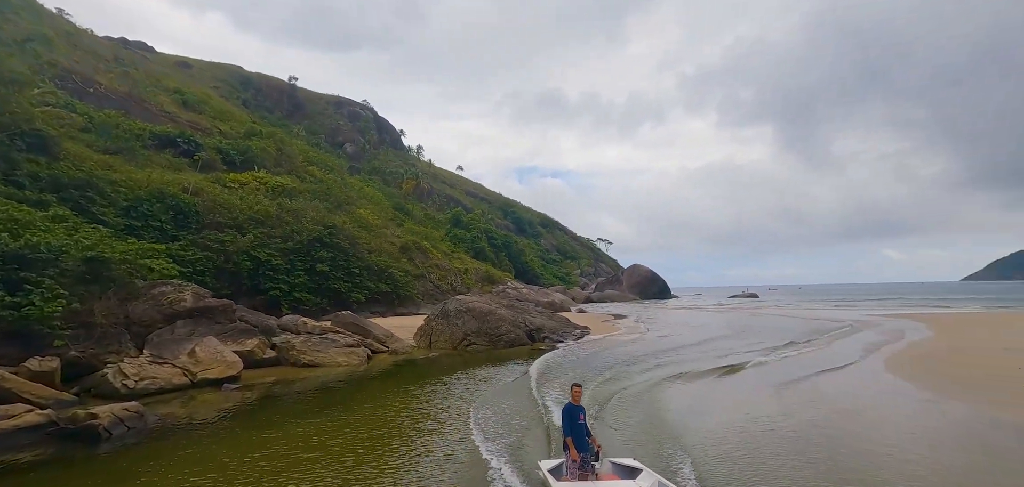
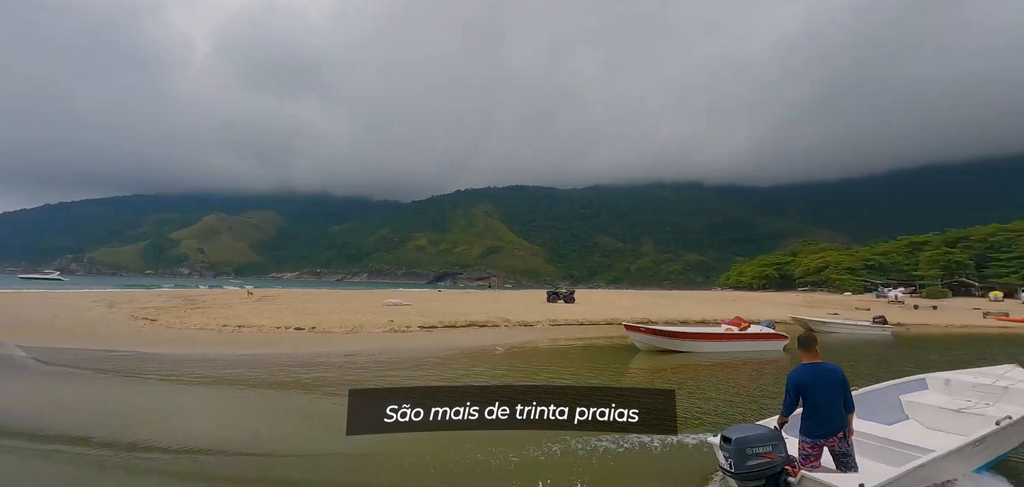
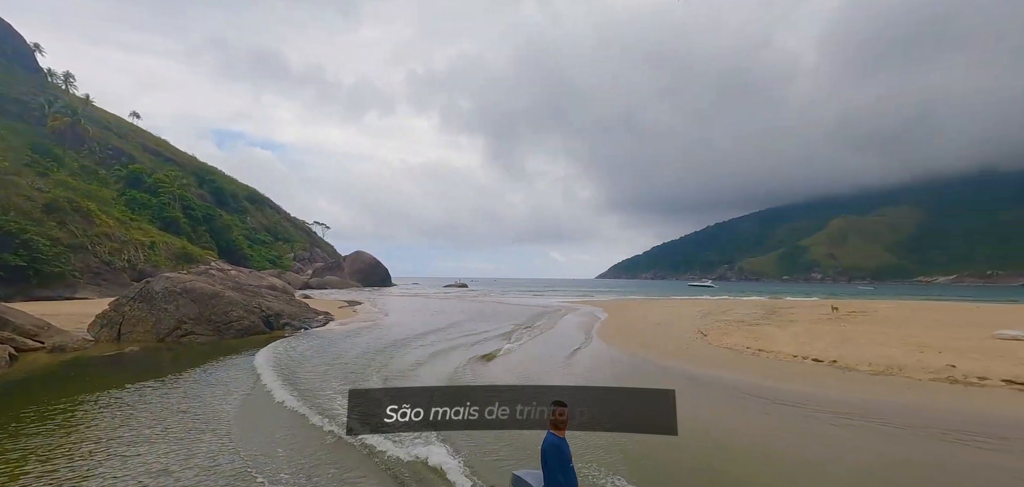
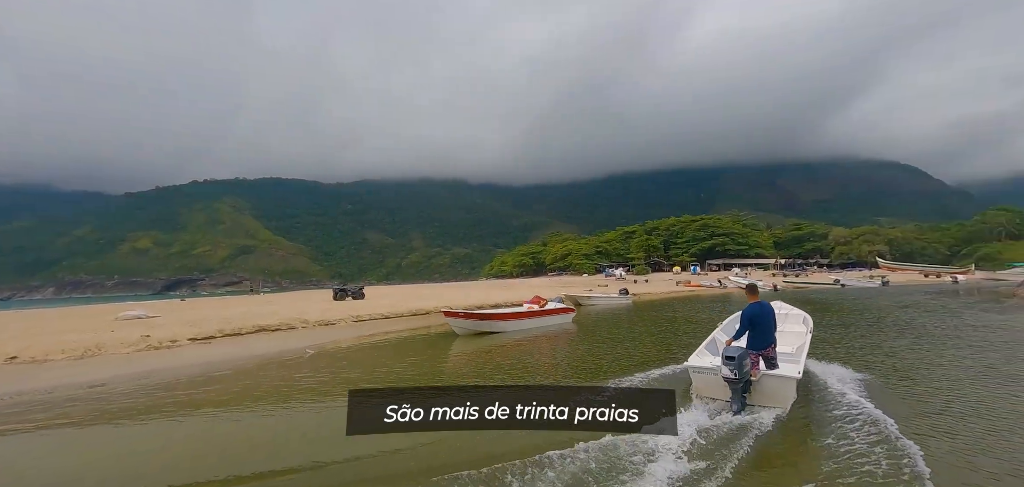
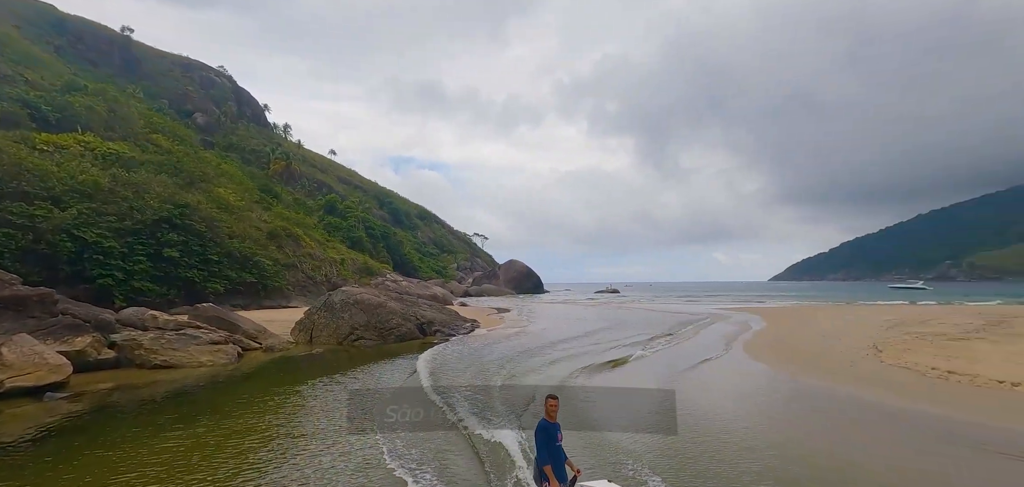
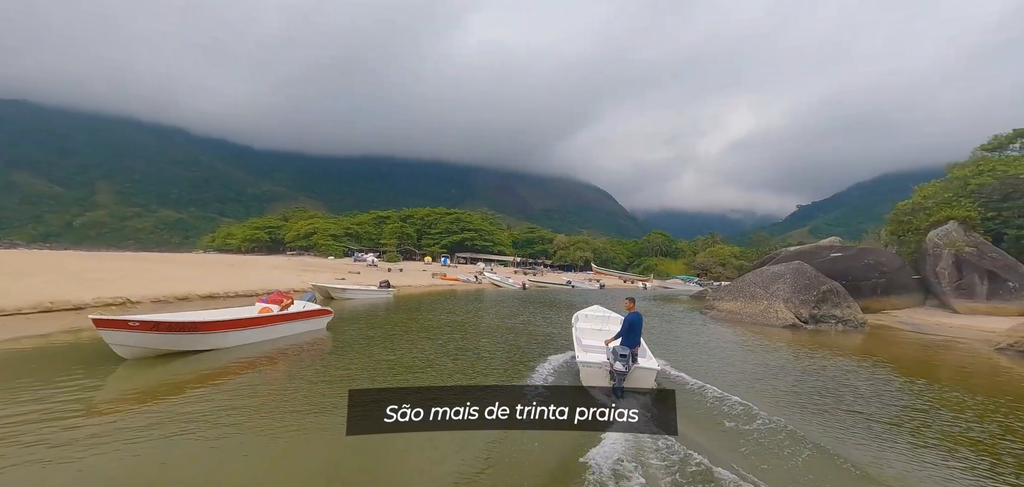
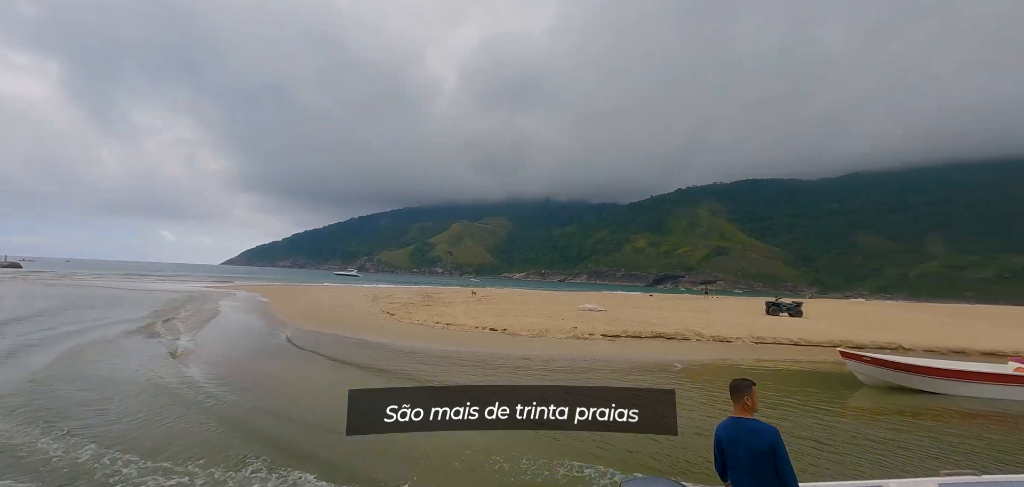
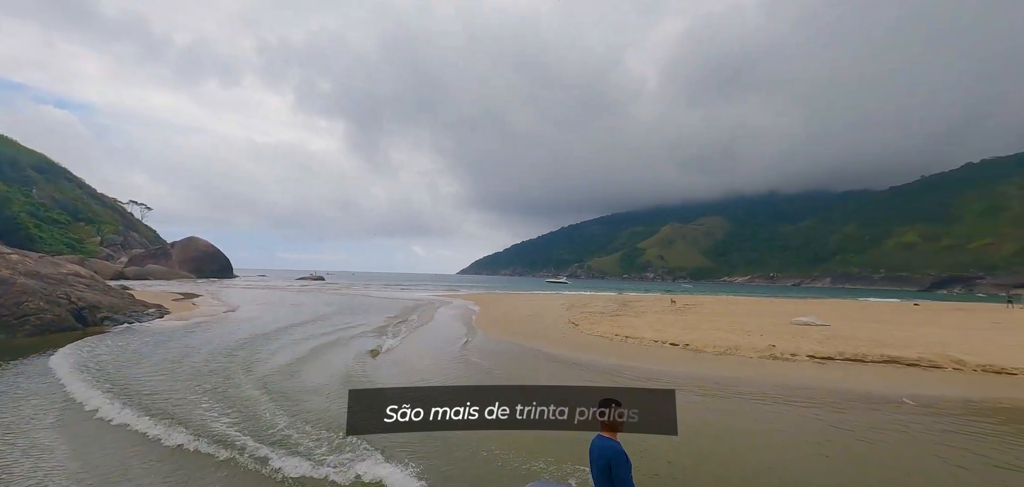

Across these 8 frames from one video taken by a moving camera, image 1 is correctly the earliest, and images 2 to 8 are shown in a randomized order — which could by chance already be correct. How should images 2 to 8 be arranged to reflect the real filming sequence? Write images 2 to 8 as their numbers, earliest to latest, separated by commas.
5, 3, 8, 7, 2, 4, 6
